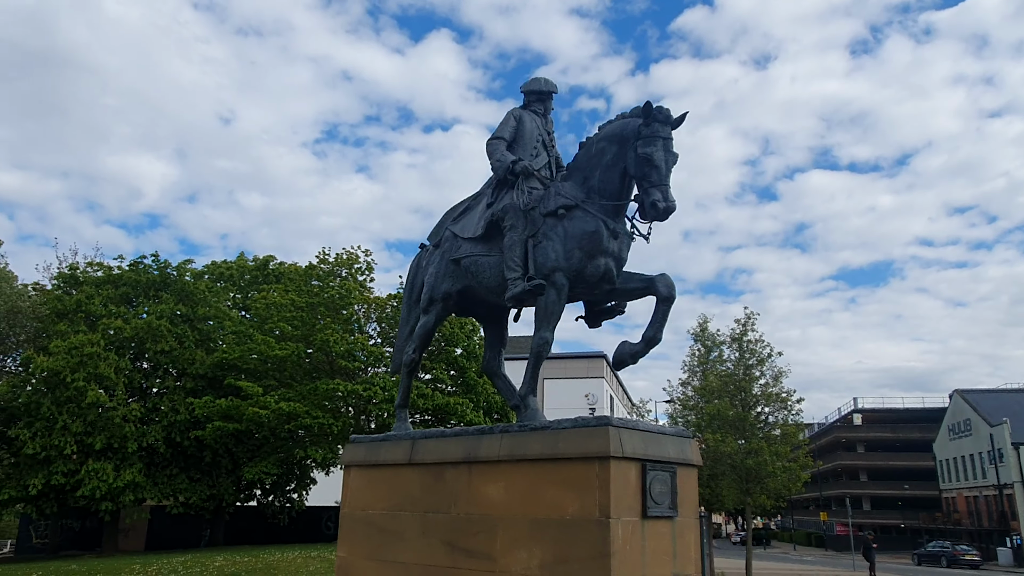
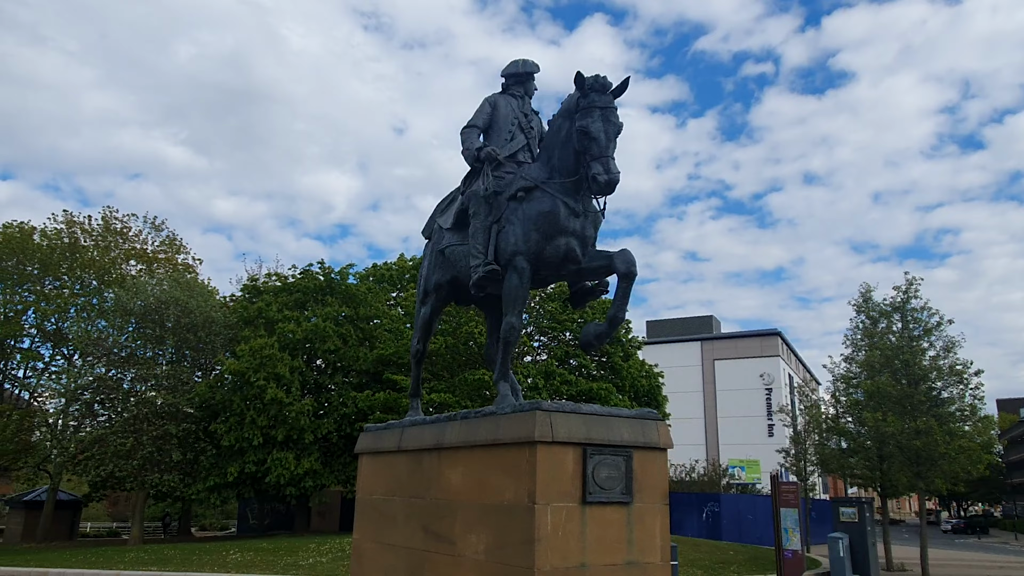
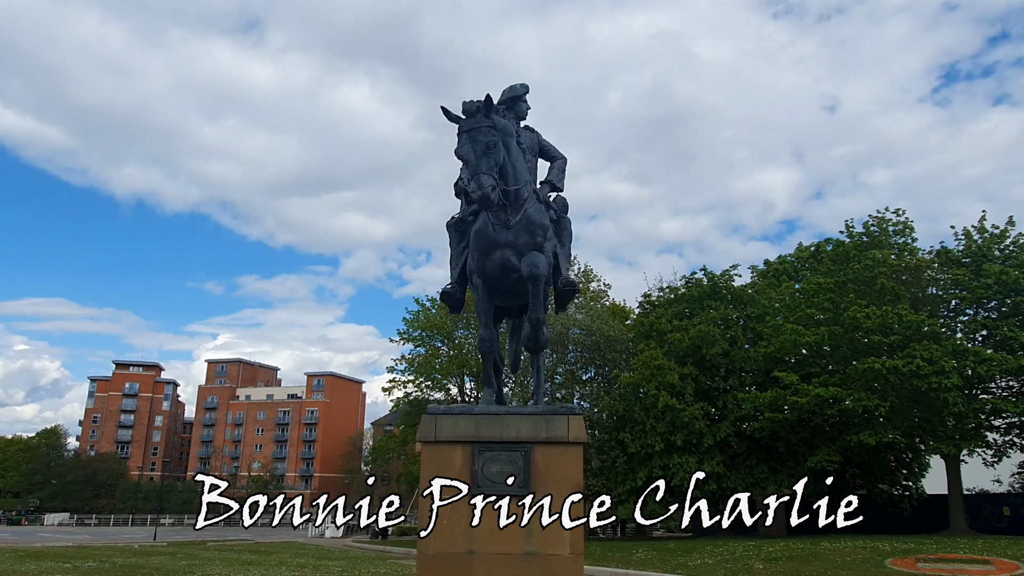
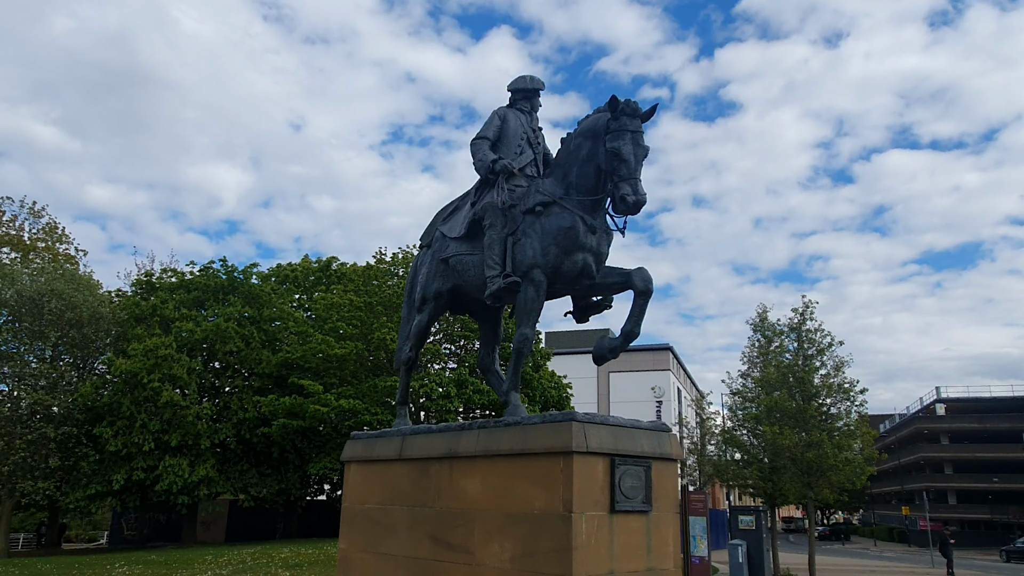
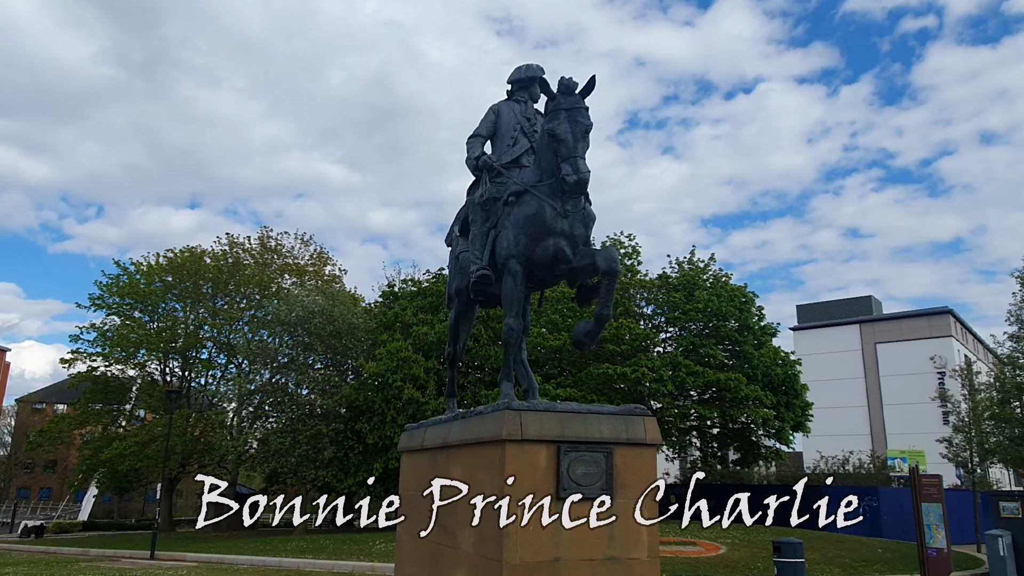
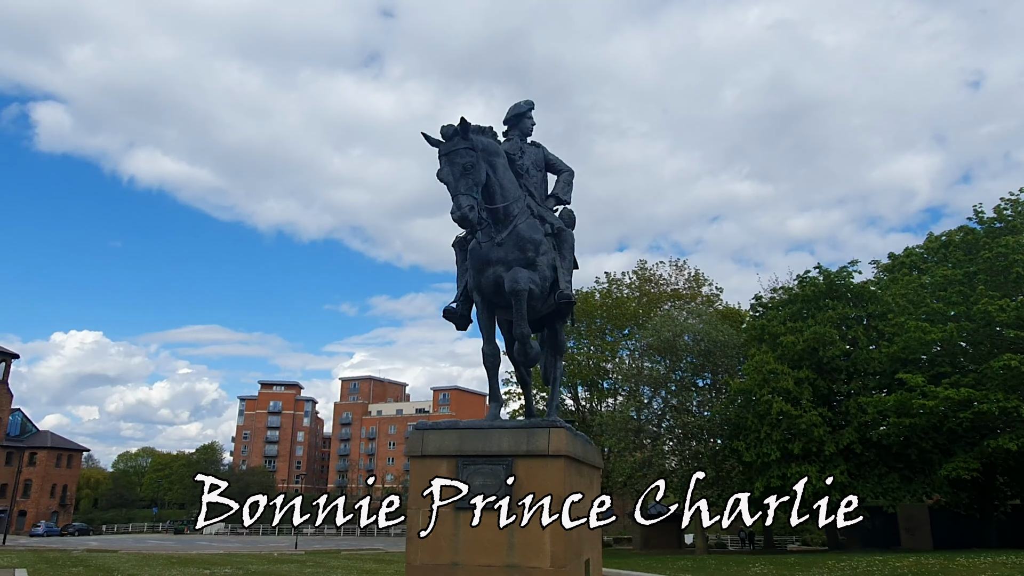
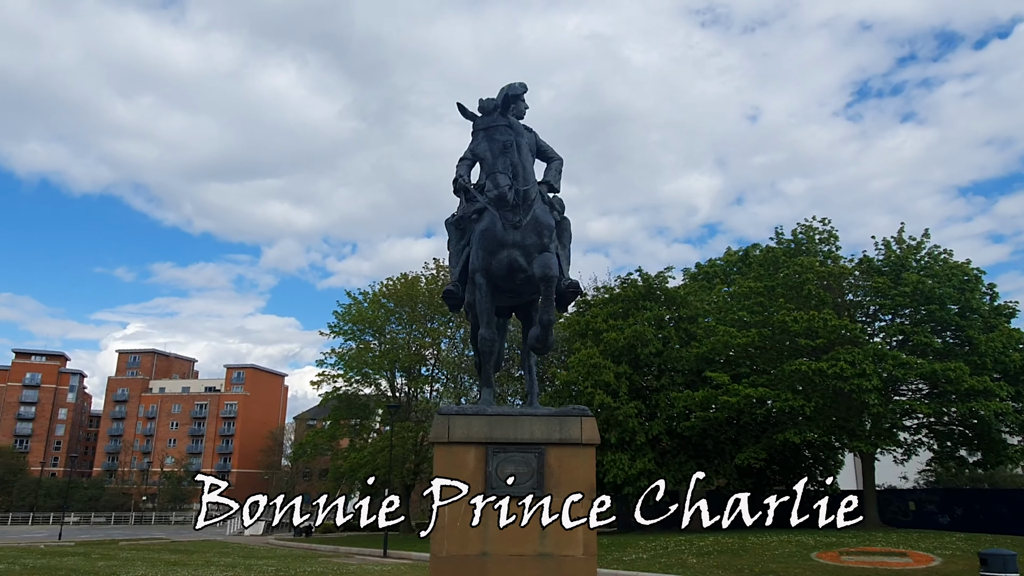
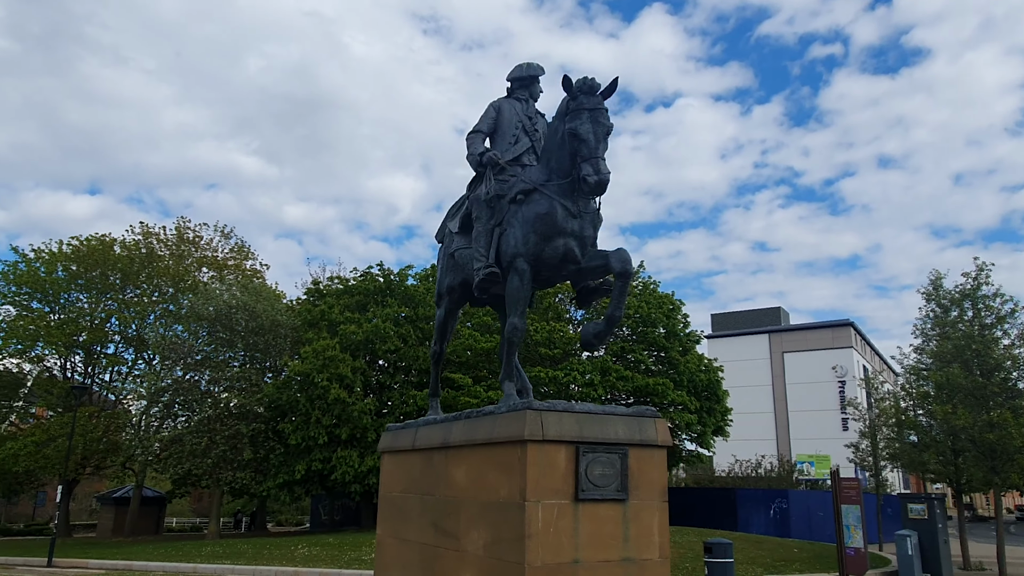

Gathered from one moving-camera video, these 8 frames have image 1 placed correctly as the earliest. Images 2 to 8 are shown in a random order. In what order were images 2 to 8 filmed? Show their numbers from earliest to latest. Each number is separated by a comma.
4, 2, 8, 5, 7, 3, 6
